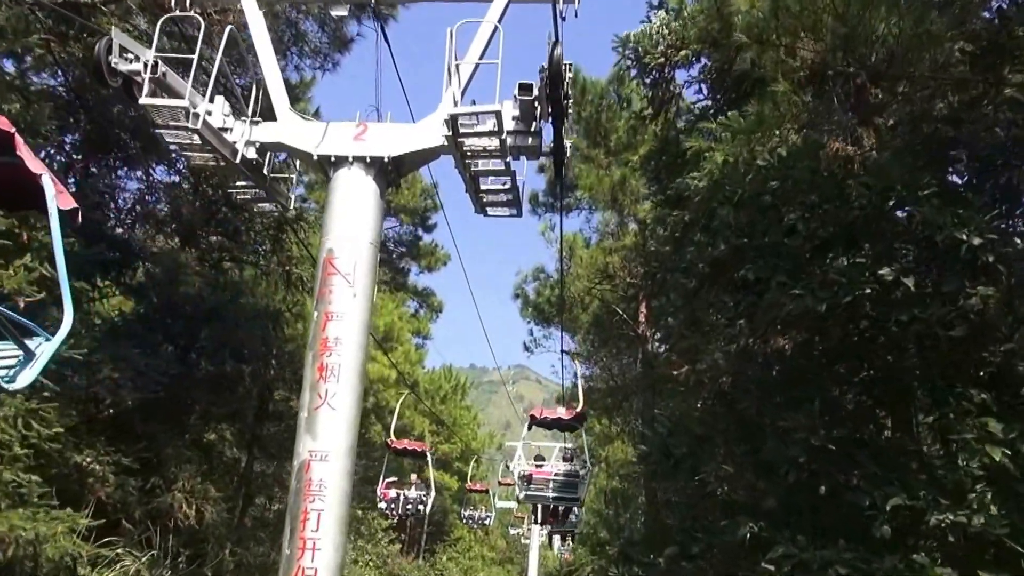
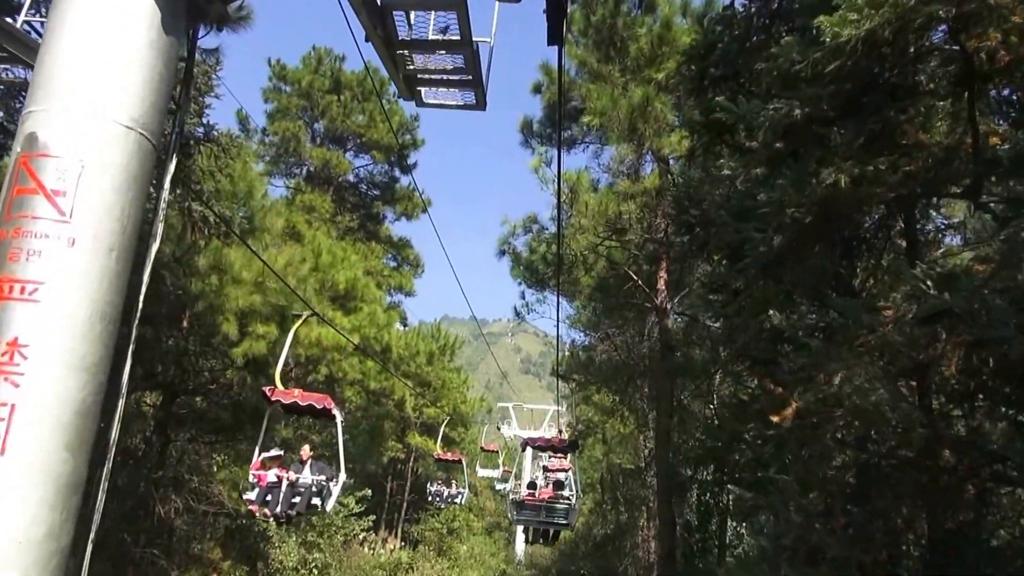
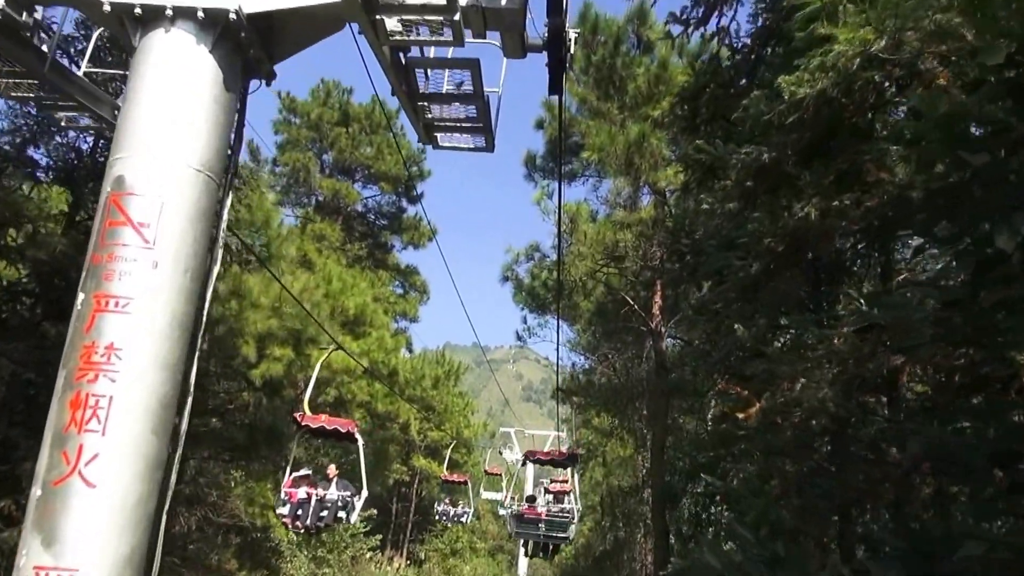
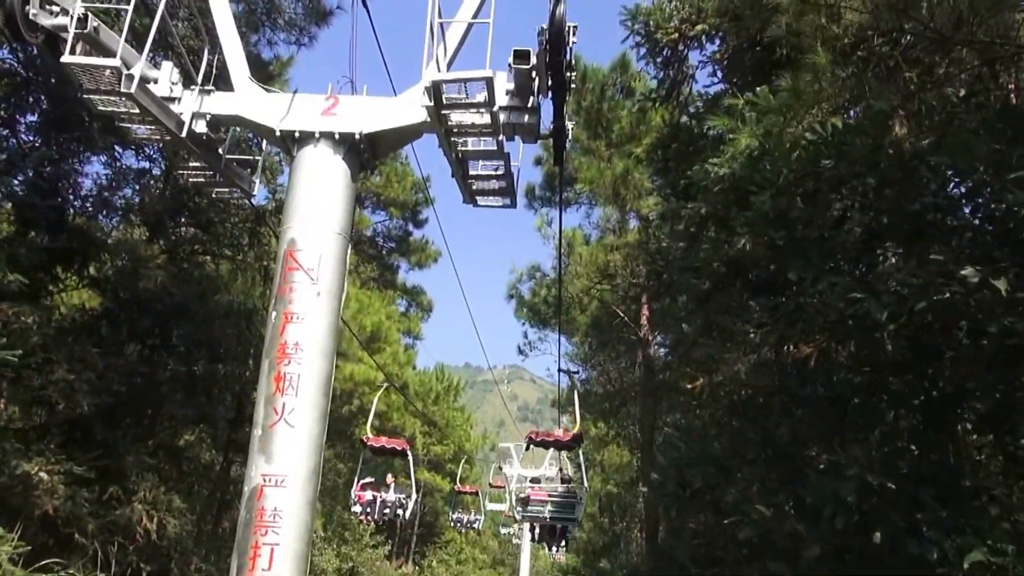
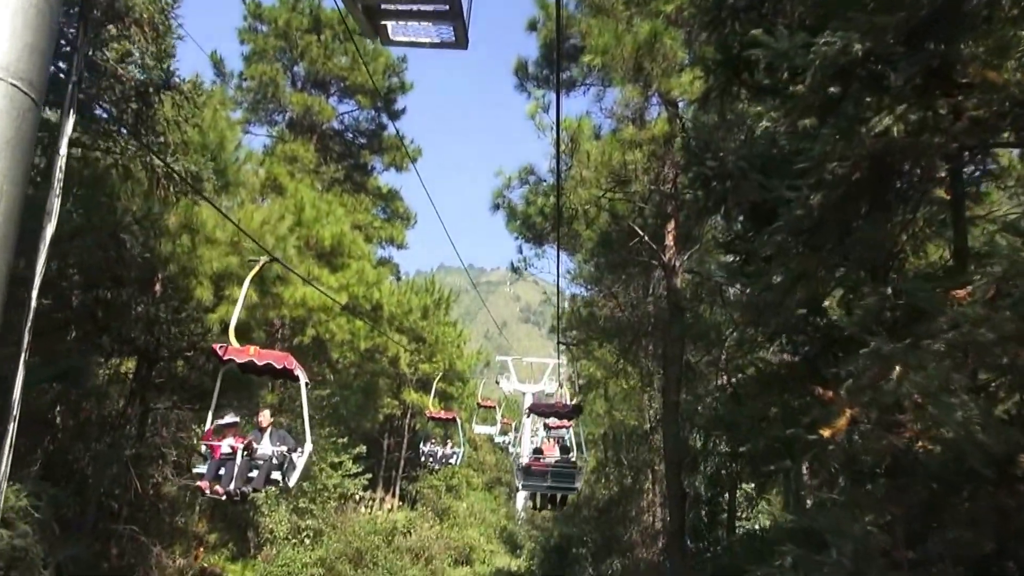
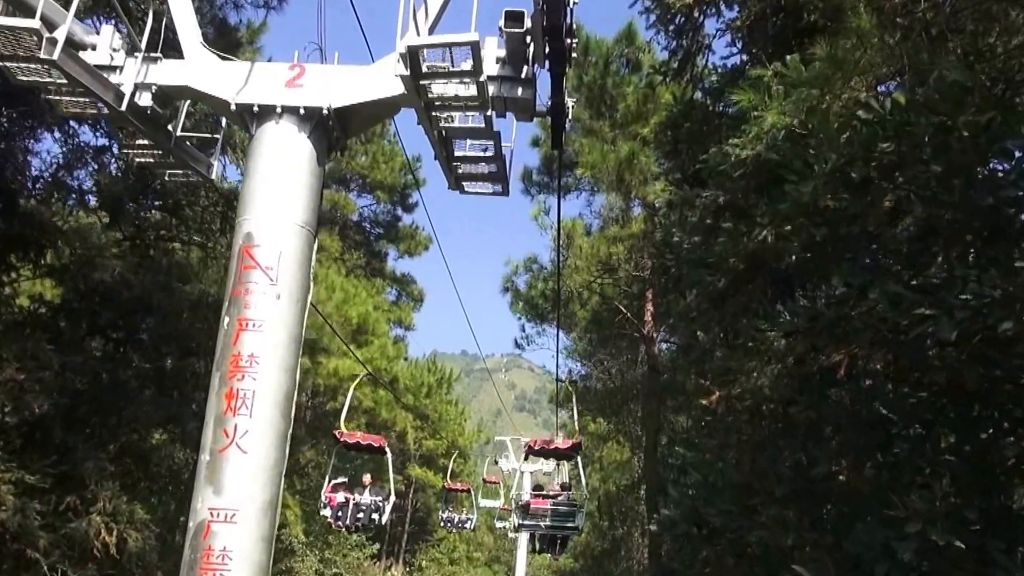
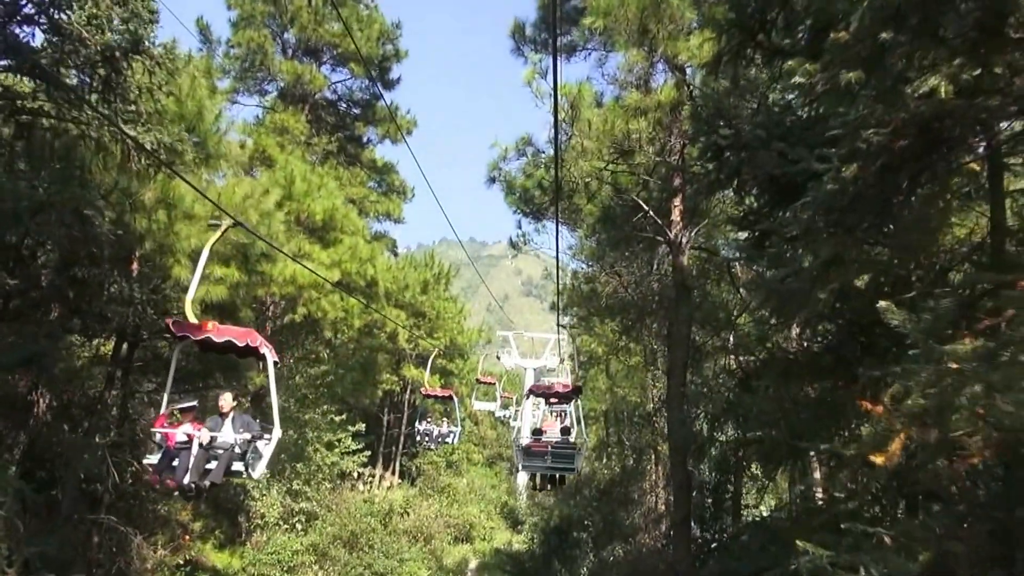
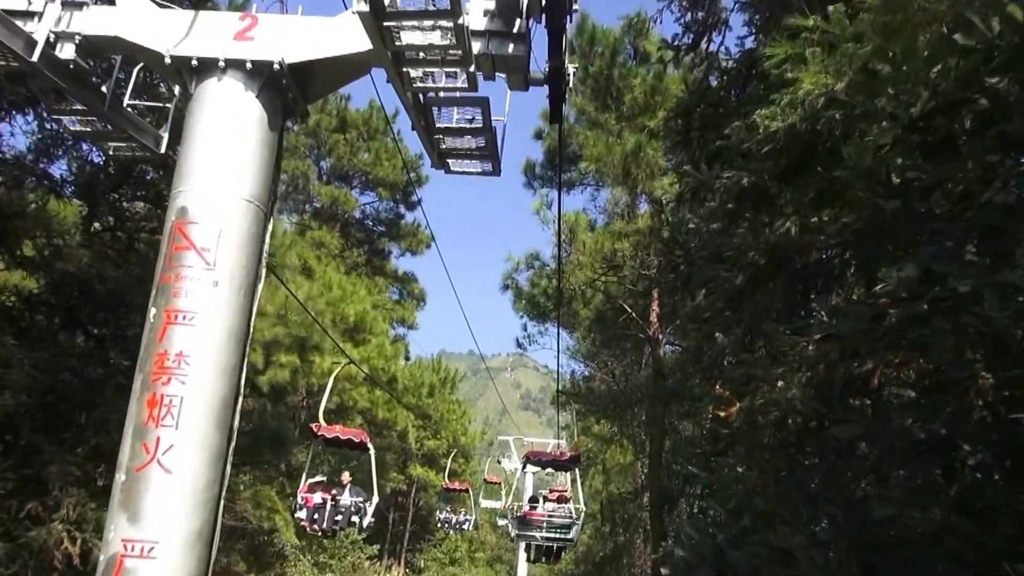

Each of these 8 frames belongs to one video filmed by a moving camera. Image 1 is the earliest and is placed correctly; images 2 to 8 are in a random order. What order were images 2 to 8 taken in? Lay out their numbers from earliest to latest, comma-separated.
4, 6, 8, 3, 2, 5, 7
